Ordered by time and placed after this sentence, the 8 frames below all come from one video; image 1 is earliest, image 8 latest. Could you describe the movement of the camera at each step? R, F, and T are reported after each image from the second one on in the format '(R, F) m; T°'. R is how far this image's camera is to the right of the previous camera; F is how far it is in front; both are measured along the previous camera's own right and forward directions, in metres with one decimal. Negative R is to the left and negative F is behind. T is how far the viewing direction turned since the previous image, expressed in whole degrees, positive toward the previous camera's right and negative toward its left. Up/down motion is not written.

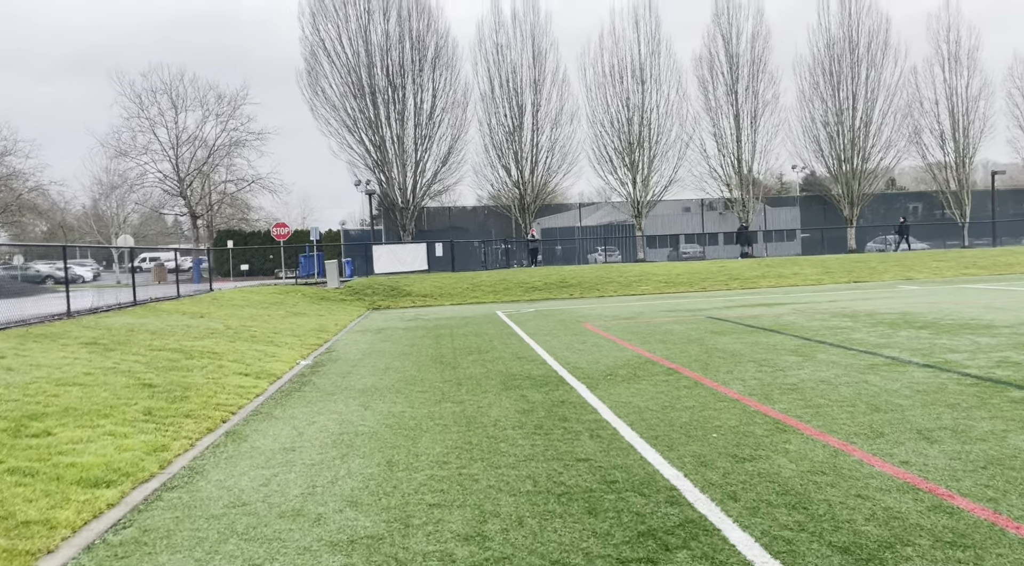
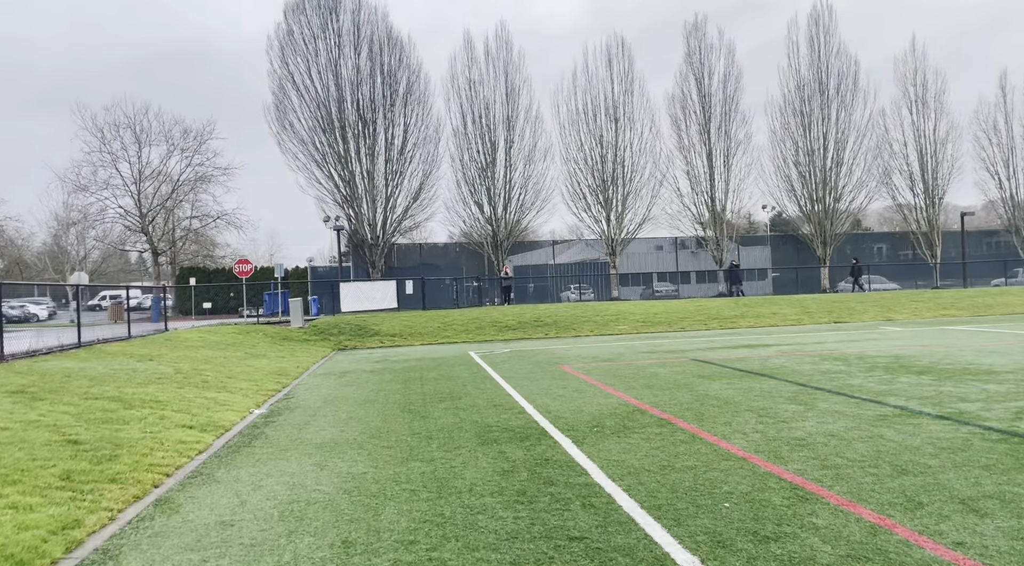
(-0.1, +0.8) m; +2°
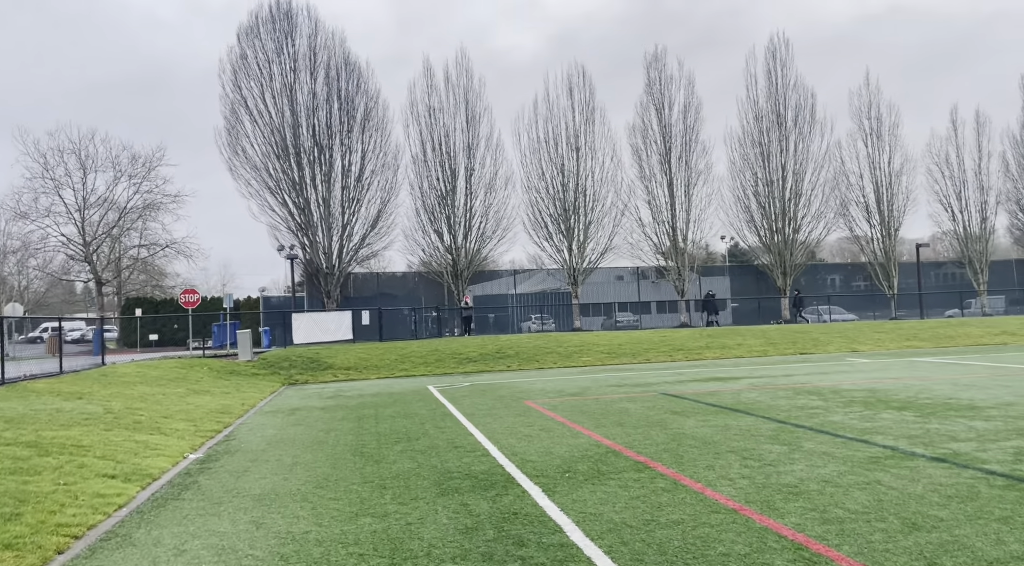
(0.0, +0.6) m; +3°
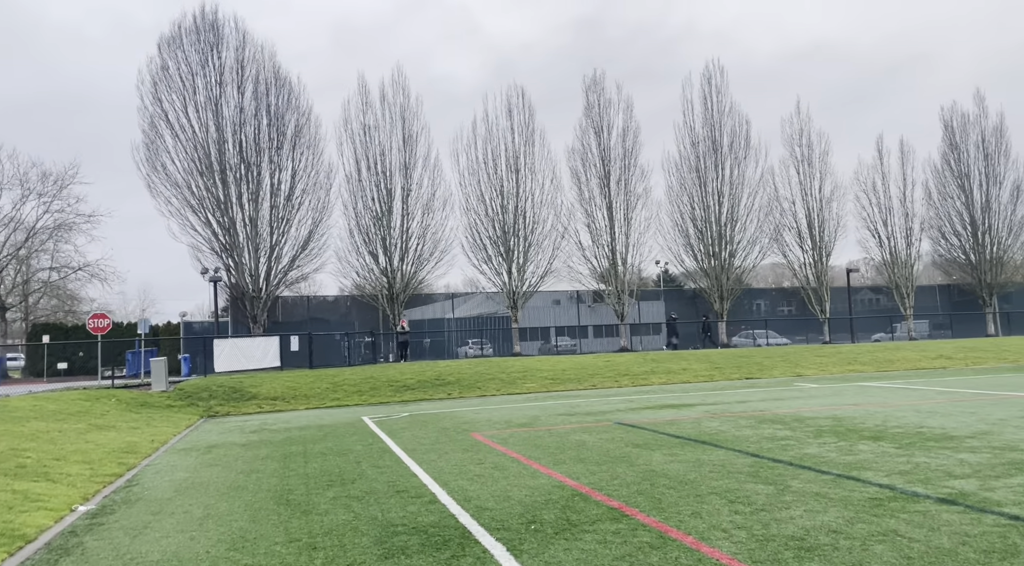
(-0.2, +1.0) m; +5°
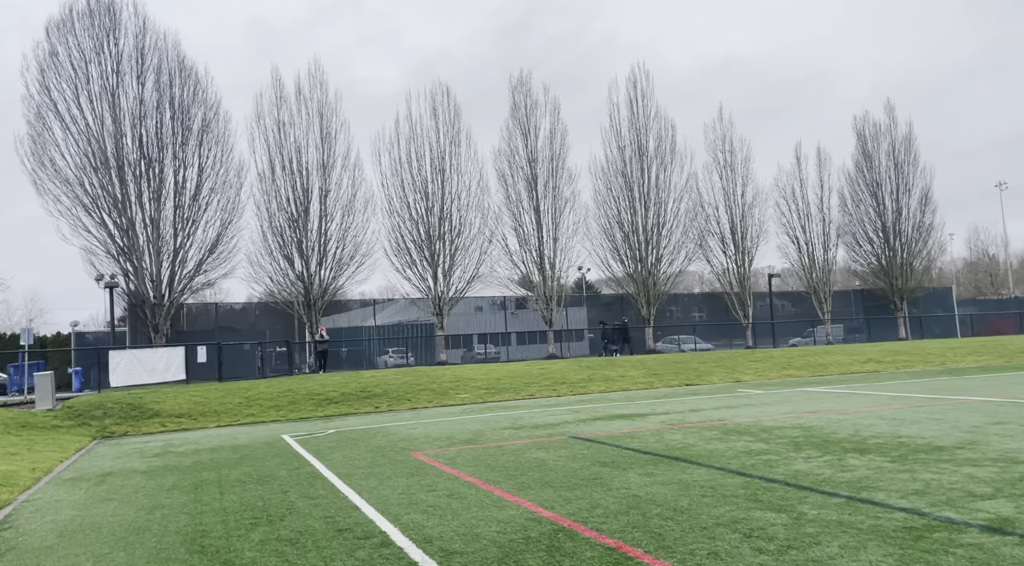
(-0.4, +1.1) m; +6°
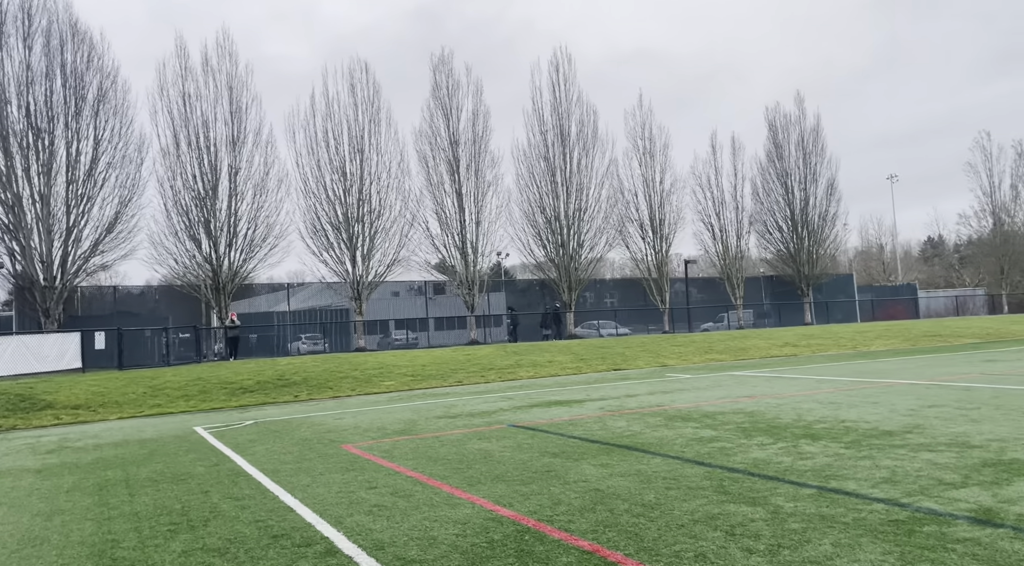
(-0.4, +0.6) m; +7°
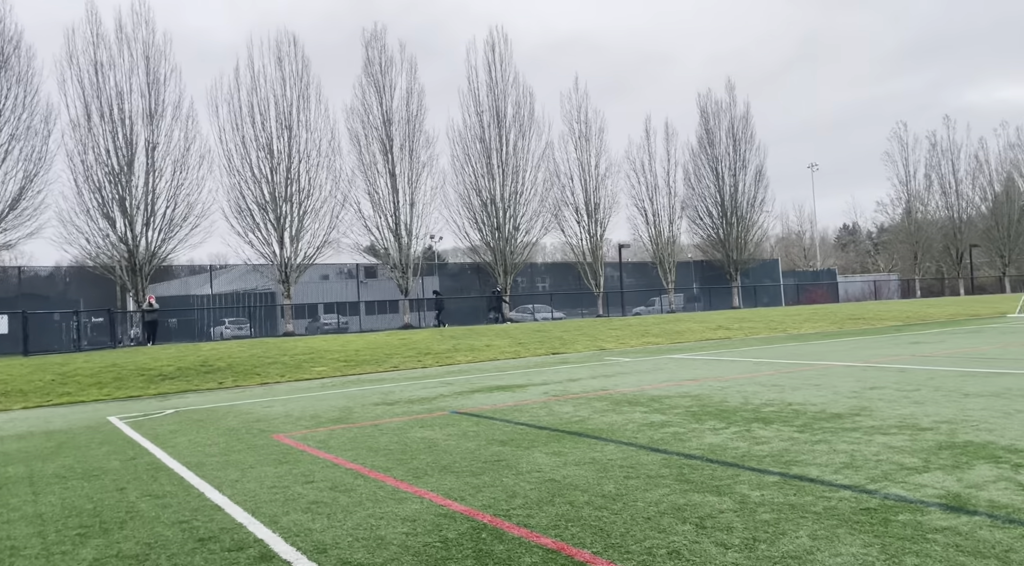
(-0.2, +0.4) m; +5°
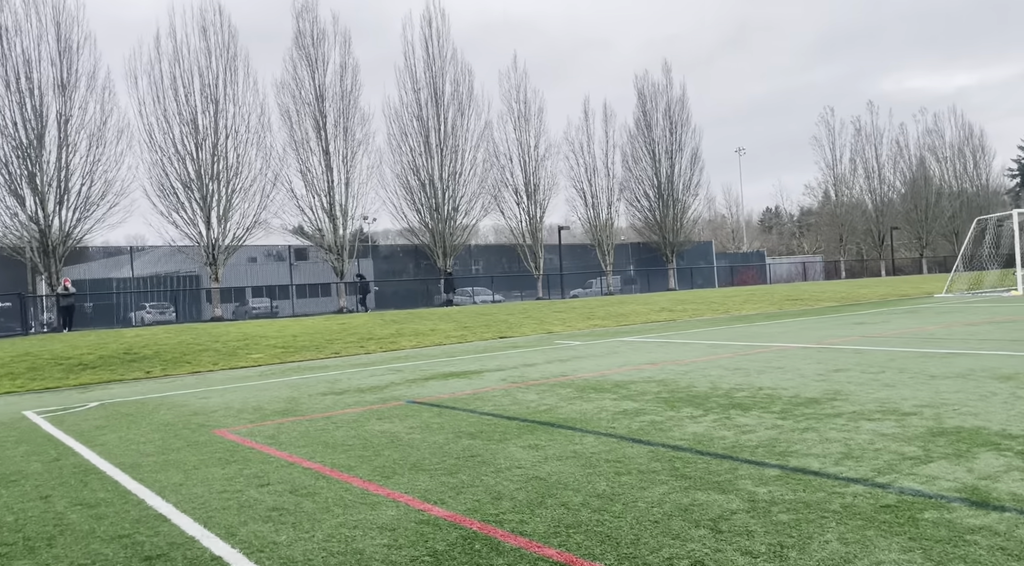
(-0.4, +0.5) m; +5°
